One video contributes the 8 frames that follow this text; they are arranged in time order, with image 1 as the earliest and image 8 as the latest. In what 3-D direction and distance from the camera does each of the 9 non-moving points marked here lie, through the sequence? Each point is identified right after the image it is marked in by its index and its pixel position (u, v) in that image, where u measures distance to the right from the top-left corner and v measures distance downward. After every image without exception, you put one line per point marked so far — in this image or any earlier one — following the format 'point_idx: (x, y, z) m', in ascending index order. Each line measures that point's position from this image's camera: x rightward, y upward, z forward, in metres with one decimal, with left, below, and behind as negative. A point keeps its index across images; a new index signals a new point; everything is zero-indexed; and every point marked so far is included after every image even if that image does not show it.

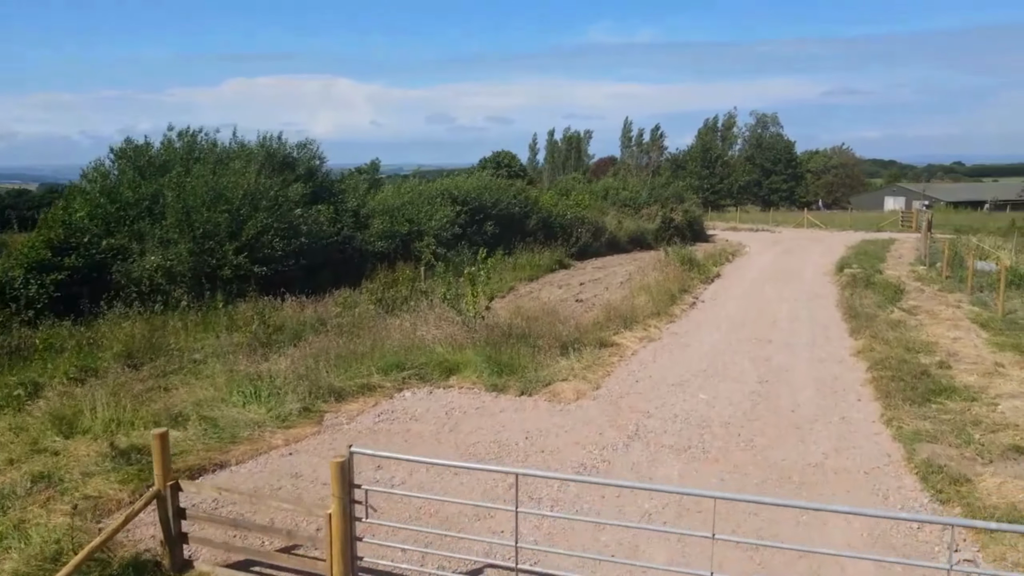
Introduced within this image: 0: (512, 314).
0: (0.0, -0.4, +12.6) m
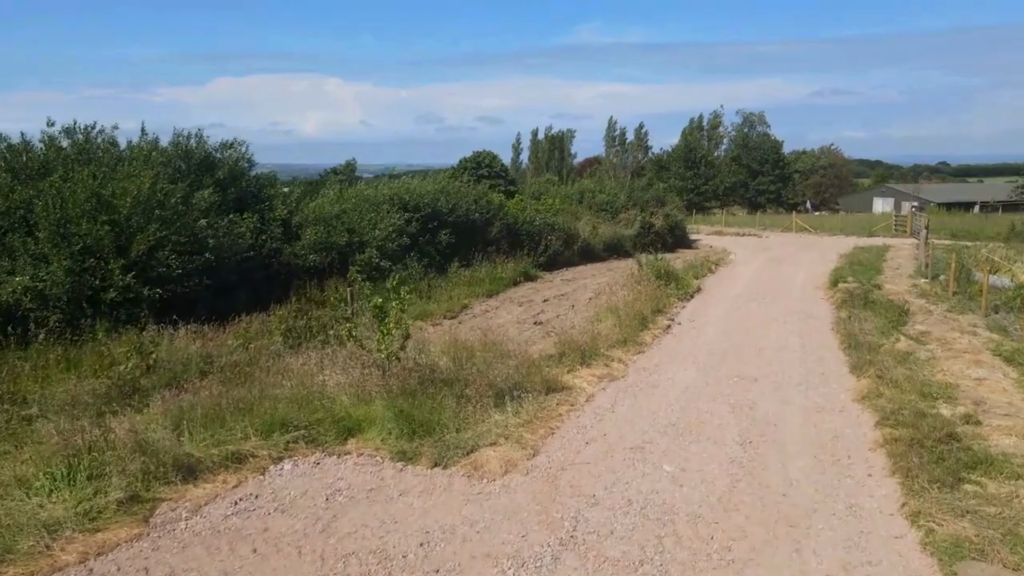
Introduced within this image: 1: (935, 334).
0: (-0.9, -0.8, +10.5) m
1: (+6.7, -0.7, +12.3) m
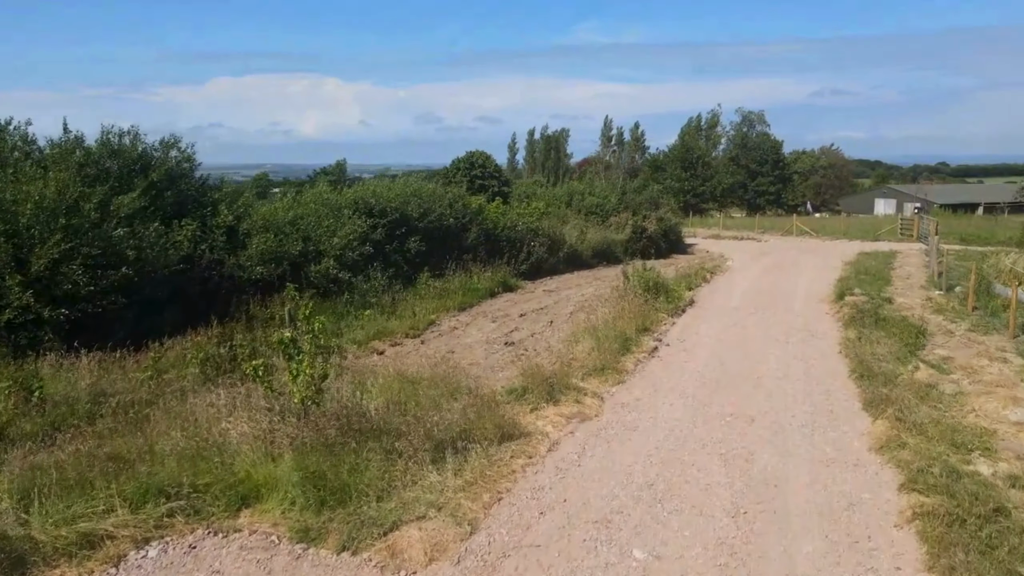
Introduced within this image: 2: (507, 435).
0: (-1.5, -1.1, +8.9) m
1: (+6.2, -1.0, +10.7) m
2: (-0.1, -1.5, +7.9) m
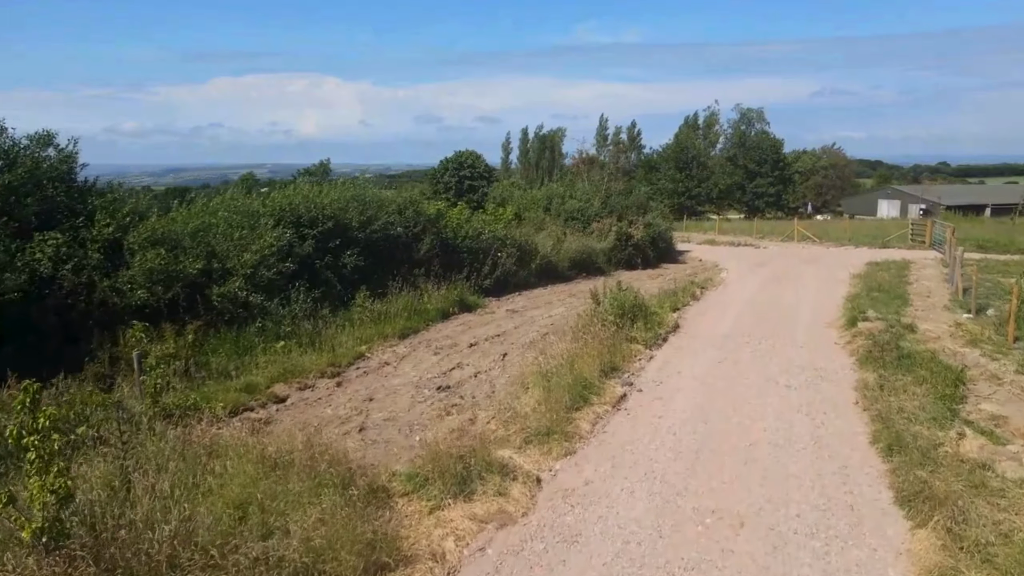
0: (-2.3, -1.5, +6.4) m
1: (+5.3, -1.4, +8.2) m
2: (-0.9, -1.9, +5.4) m
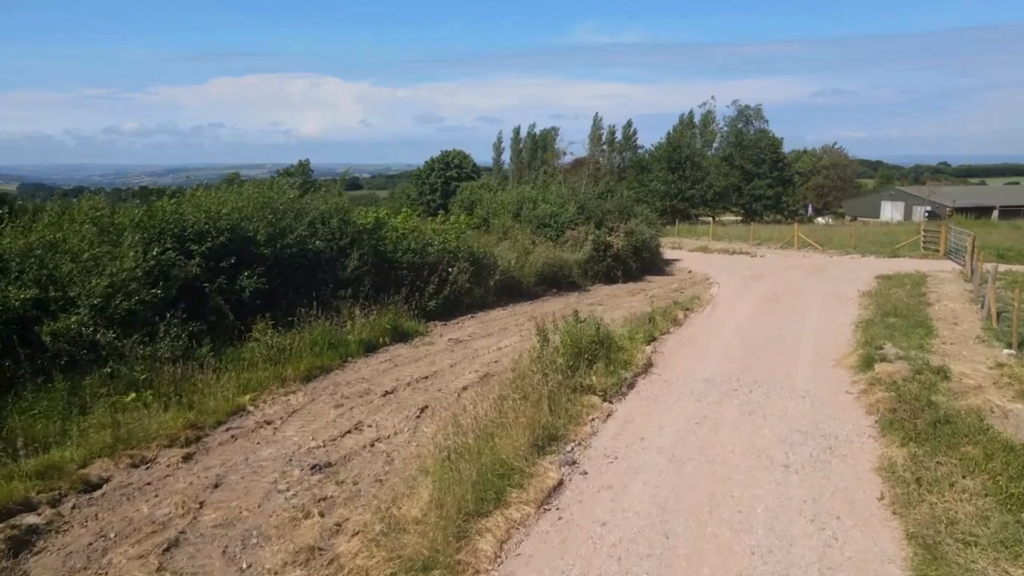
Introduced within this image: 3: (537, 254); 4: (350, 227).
0: (-3.3, -1.9, +3.6) m
1: (+4.3, -1.9, +5.4) m
2: (-1.9, -2.4, +2.7) m
3: (+0.7, +0.9, +19.4) m
4: (-3.0, +1.1, +14.4) m
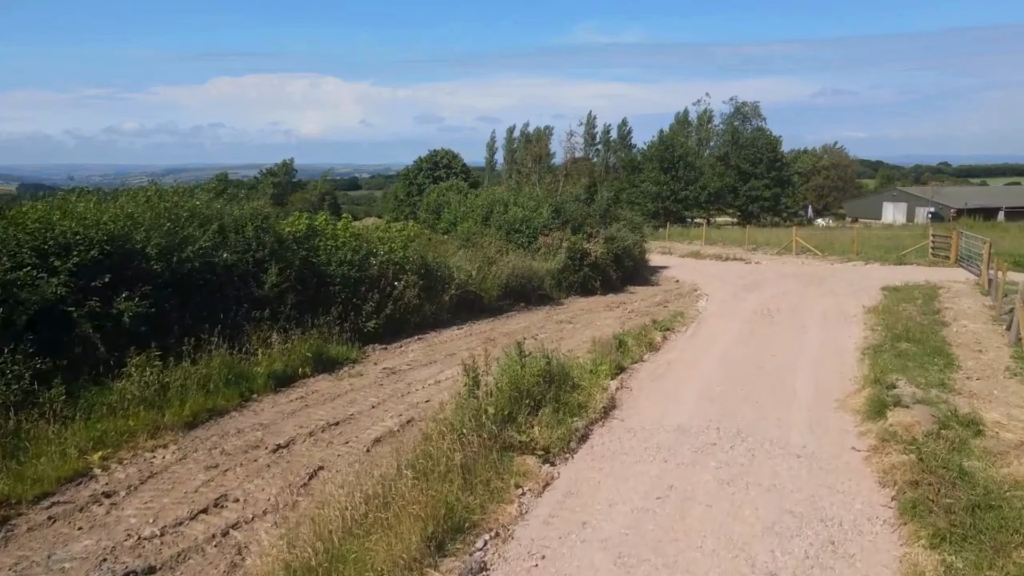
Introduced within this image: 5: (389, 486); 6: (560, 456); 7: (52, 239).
0: (-4.2, -2.2, +1.6) m
1: (+3.5, -2.2, +3.4) m
2: (-2.8, -2.7, +0.6) m
3: (-0.2, +0.6, +17.3) m
4: (-3.8, +0.8, +12.3) m
5: (-0.9, -1.6, +6.2) m
6: (+0.5, -1.7, +7.9) m
7: (-5.7, +0.6, +9.5) m
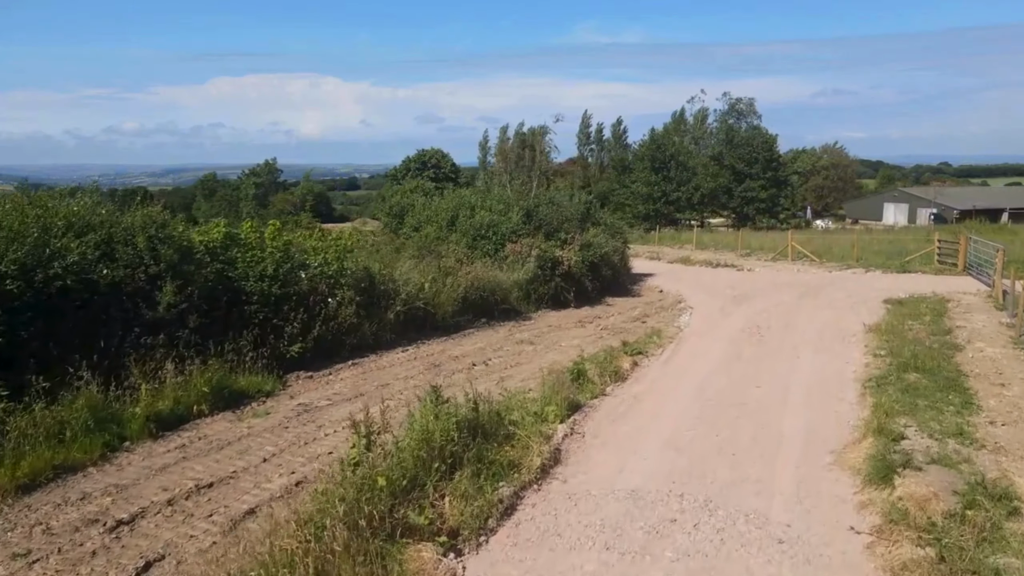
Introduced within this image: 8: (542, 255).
0: (-5.0, -2.5, -0.2) m
1: (+2.7, -2.4, +1.6) m
2: (-3.6, -2.9, -1.2) m
3: (-1.0, +0.3, +15.5) m
4: (-4.7, +0.6, +10.5) m
5: (-1.7, -1.8, +4.4) m
6: (-0.3, -1.9, +6.1) m
7: (-6.5, +0.3, +7.7) m
8: (+0.7, +0.7, +17.4) m
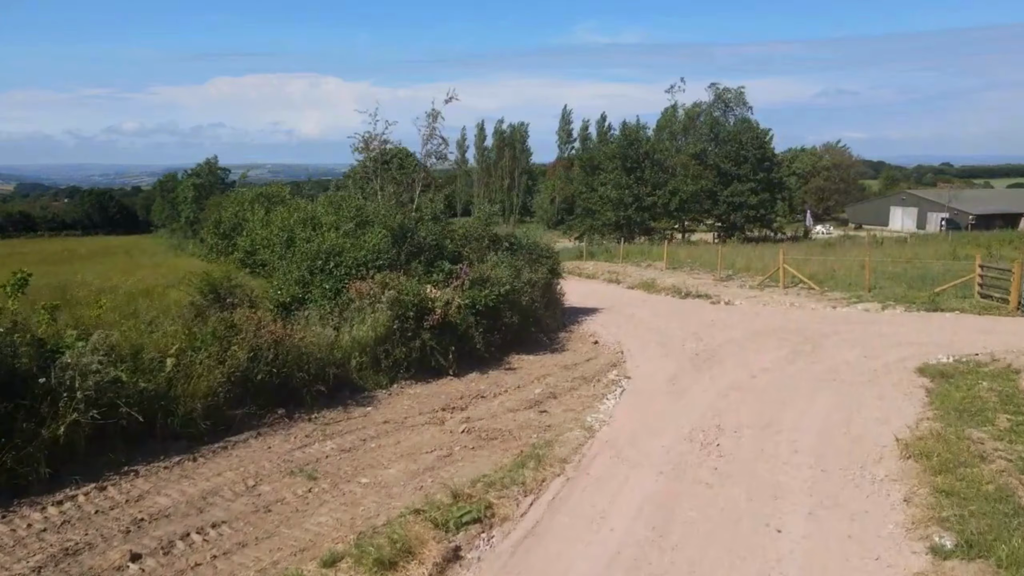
0: (-7.3, -3.4, -6.1) m
1: (+0.4, -3.3, -4.3) m
2: (-5.9, -3.8, -7.0) m
3: (-3.3, -0.6, +9.7) m
4: (-7.0, -0.3, +4.7) m
5: (-4.1, -2.7, -1.5) m
6: (-2.6, -2.8, +0.3) m
7: (-8.8, -0.6, +1.8) m
8: (-1.6, -0.2, +11.5) m
